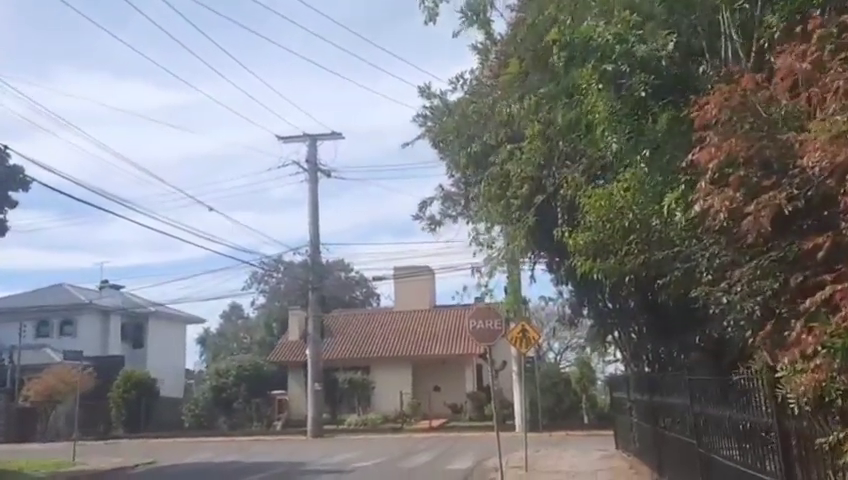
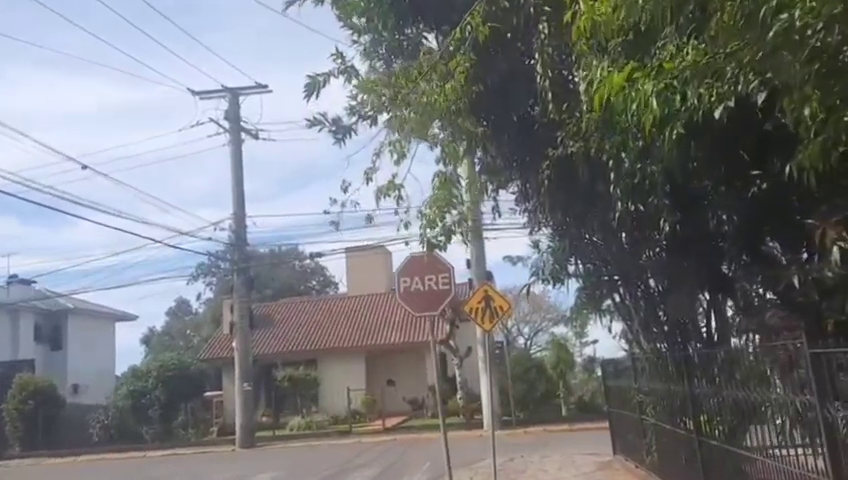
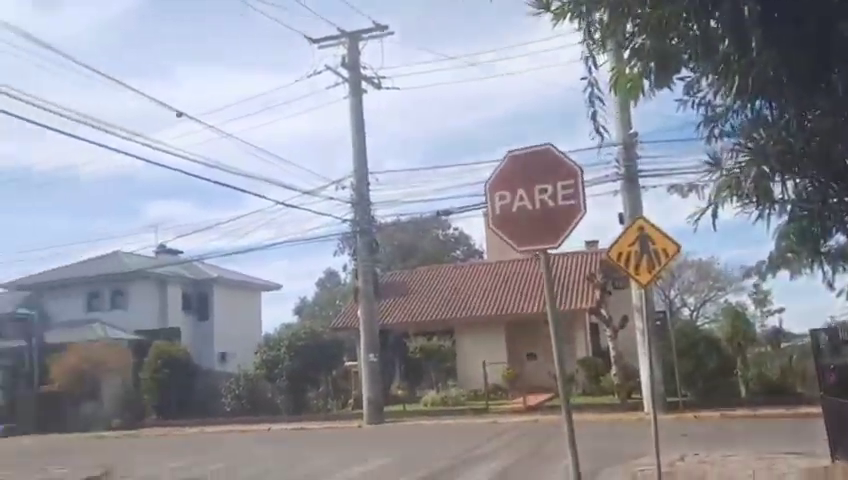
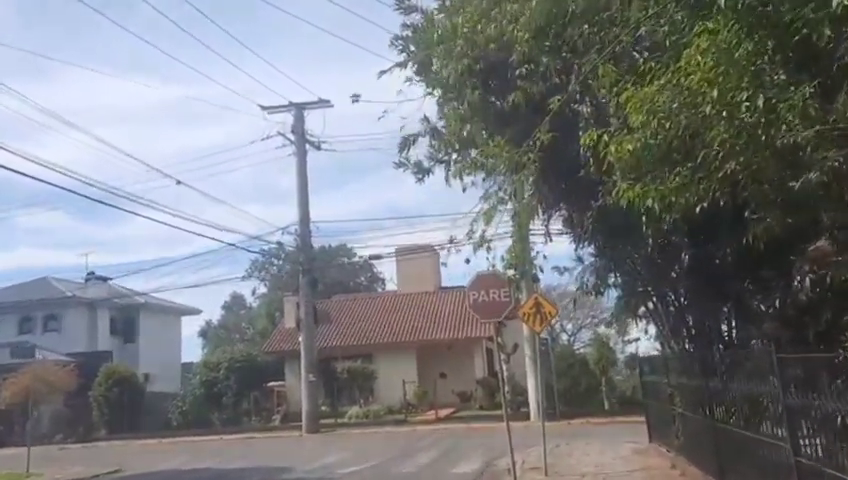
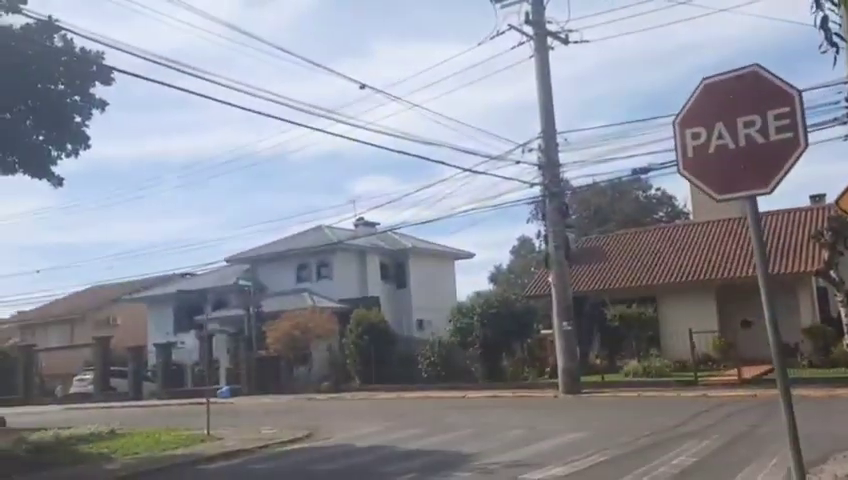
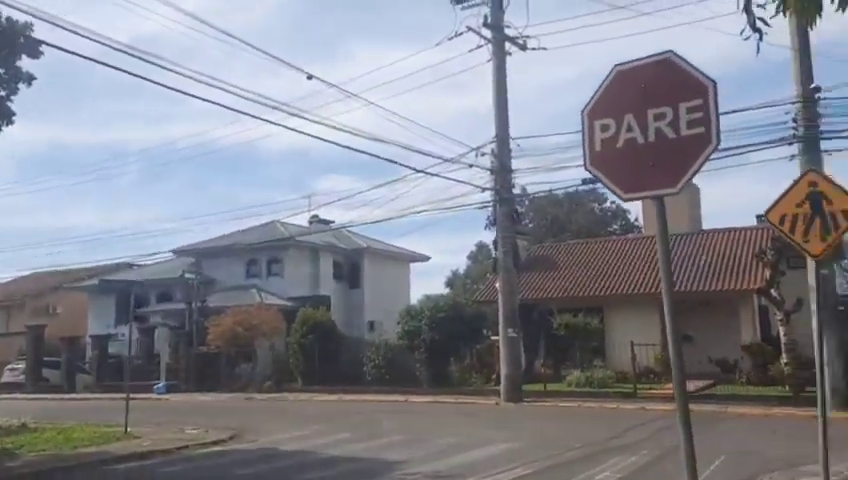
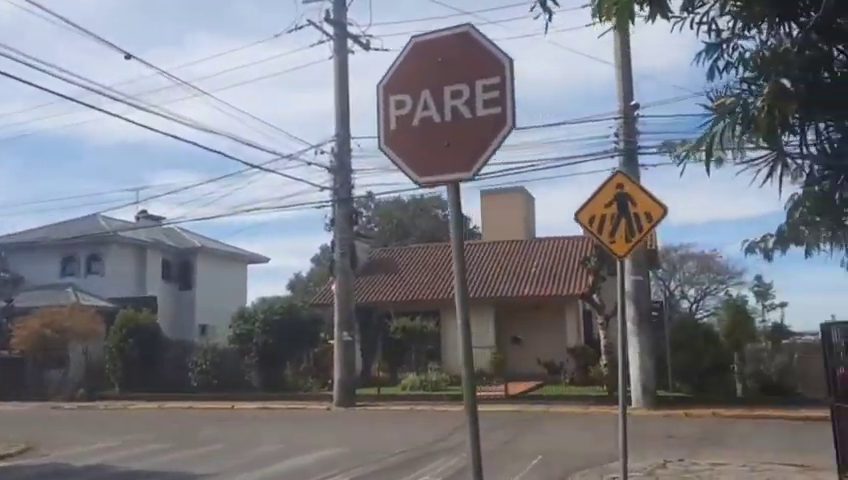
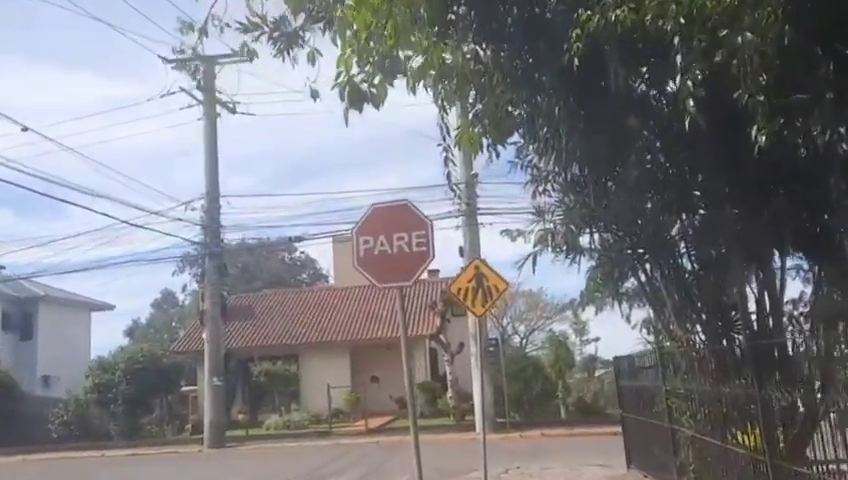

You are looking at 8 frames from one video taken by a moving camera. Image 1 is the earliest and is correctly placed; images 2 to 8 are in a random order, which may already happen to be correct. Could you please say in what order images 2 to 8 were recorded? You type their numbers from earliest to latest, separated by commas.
4, 2, 8, 3, 5, 6, 7
